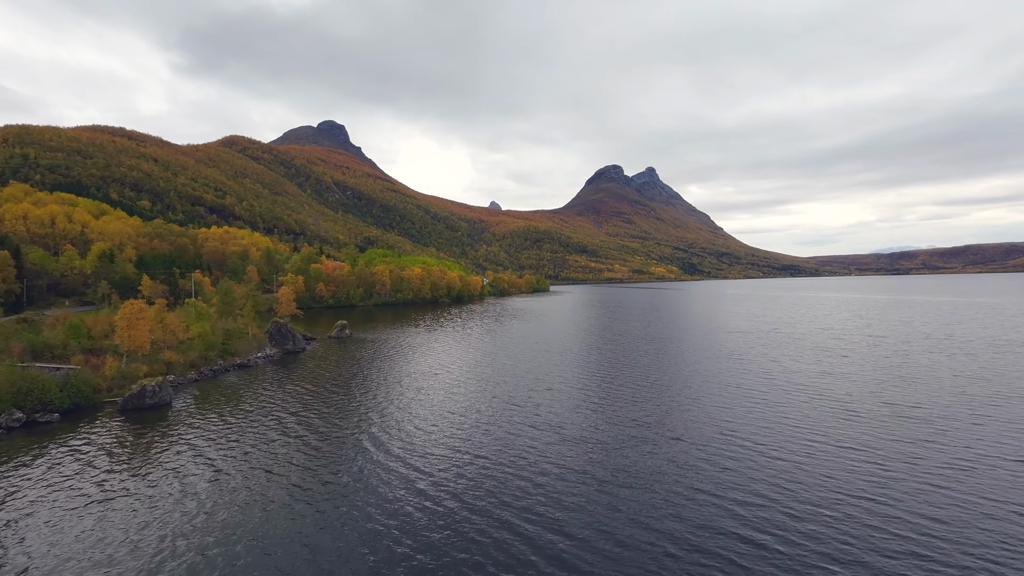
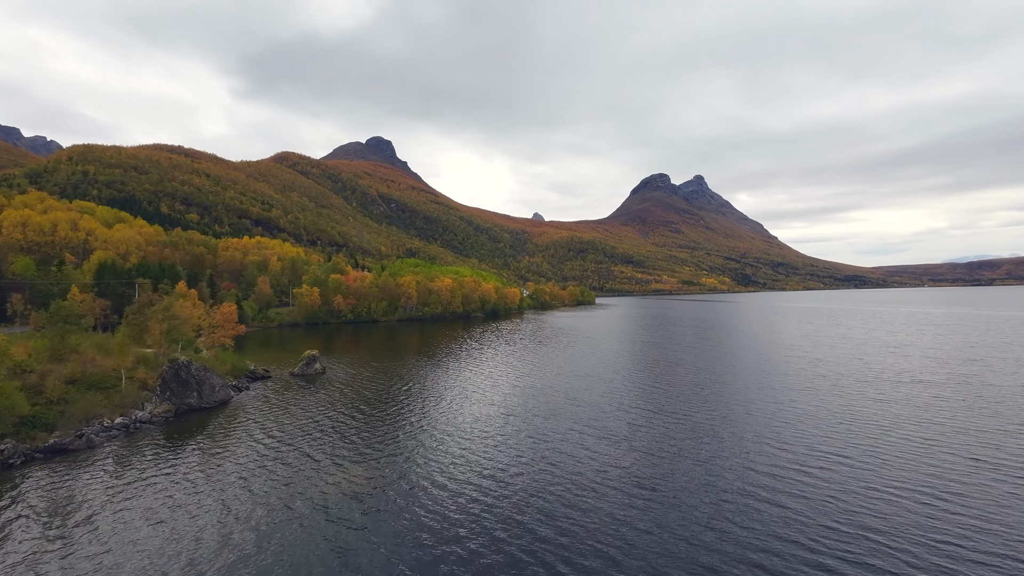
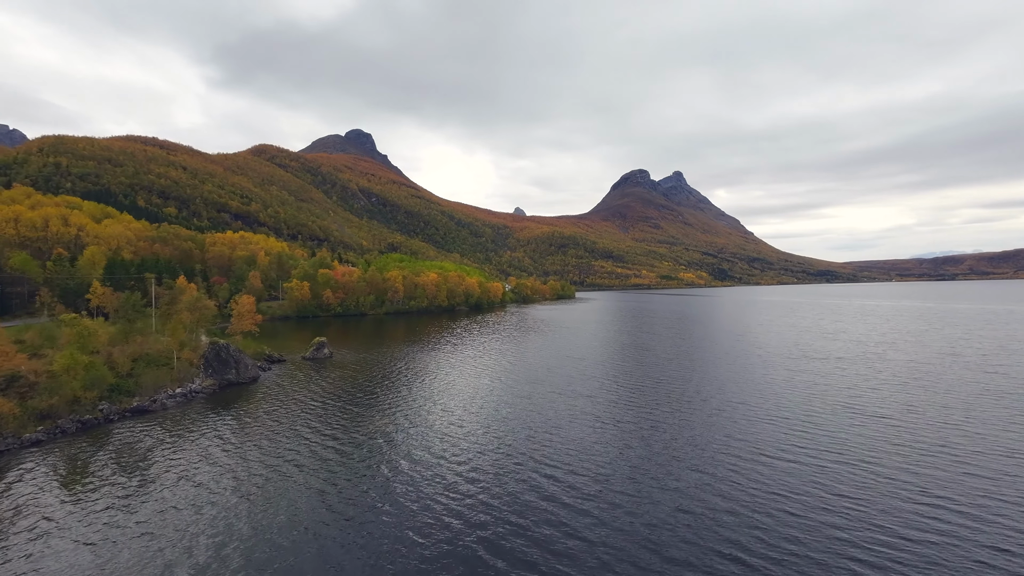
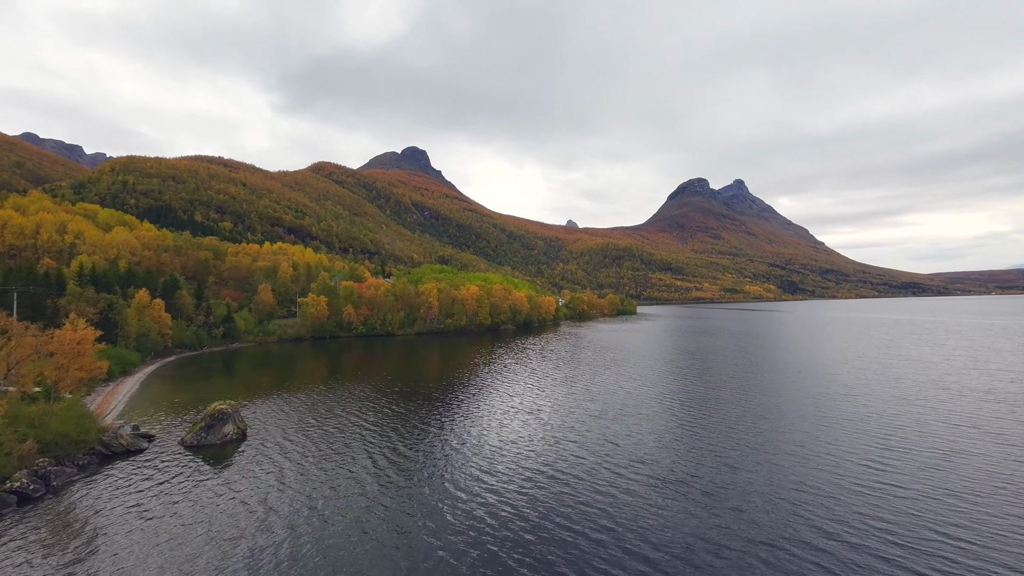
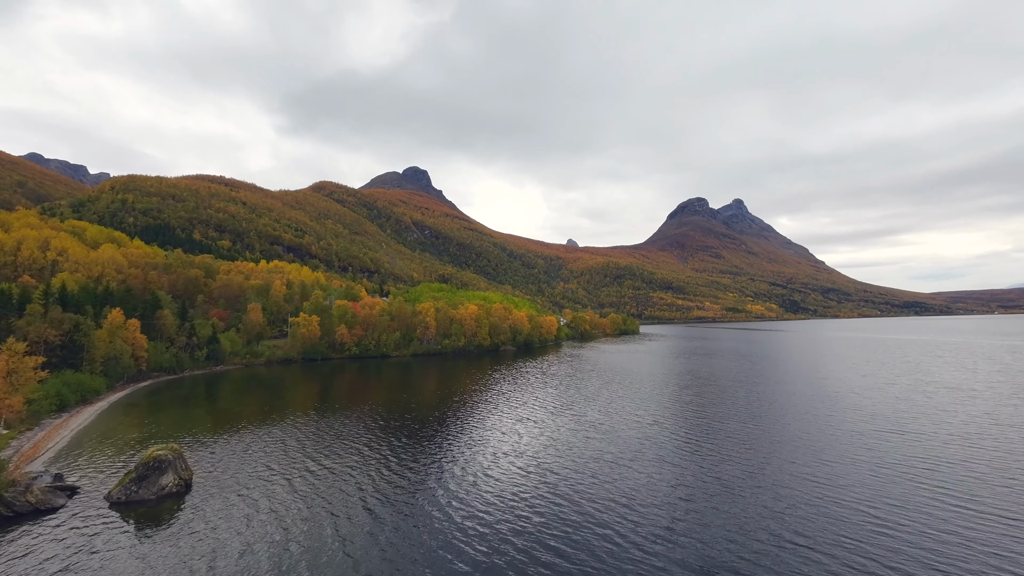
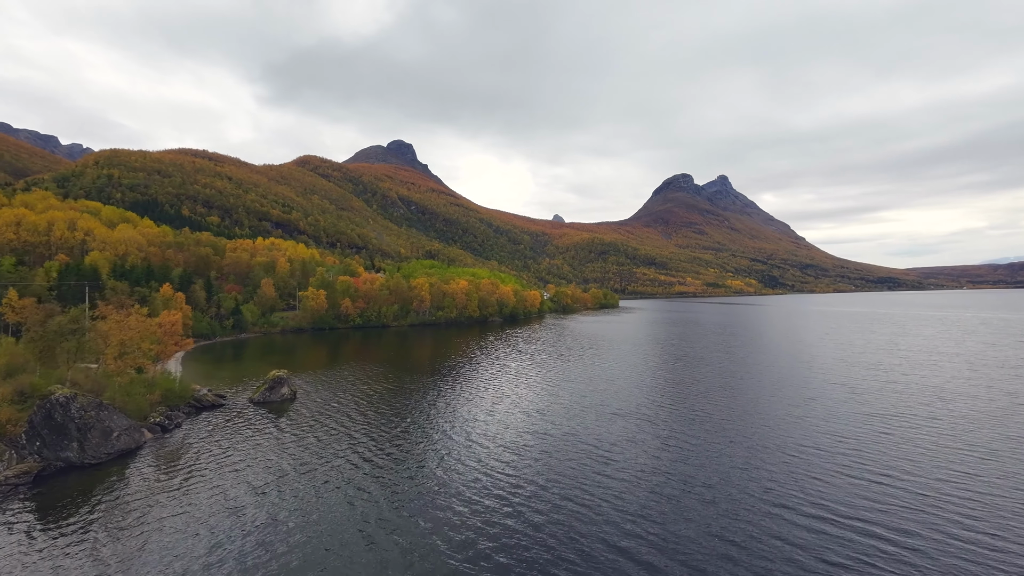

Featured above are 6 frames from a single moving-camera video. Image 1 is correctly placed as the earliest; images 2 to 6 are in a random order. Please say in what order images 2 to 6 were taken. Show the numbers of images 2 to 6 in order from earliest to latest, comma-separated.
3, 2, 6, 4, 5
